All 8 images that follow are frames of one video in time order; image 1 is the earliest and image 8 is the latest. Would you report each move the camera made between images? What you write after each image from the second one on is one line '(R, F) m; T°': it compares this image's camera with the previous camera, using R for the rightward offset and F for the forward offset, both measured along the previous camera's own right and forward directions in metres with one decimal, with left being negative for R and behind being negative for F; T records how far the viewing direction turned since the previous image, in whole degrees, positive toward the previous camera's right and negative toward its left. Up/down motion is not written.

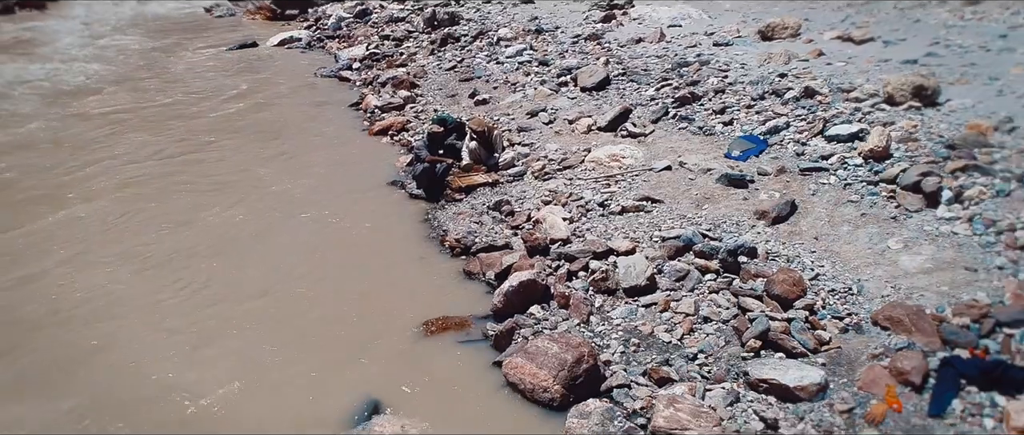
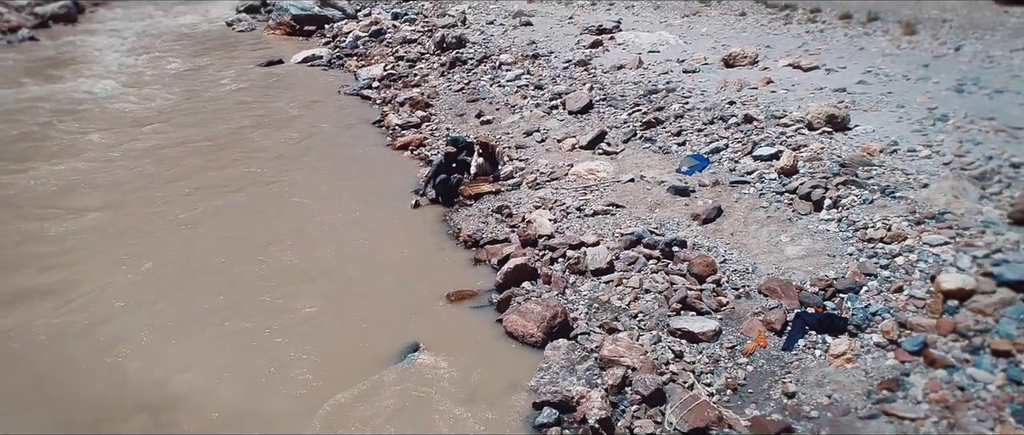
(0.0, -1.1) m; 0°
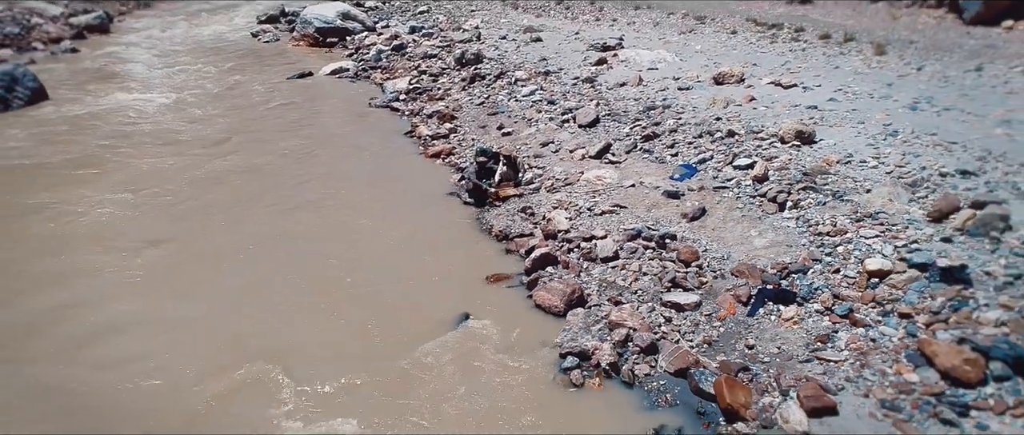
(-0.2, -1.0) m; 0°
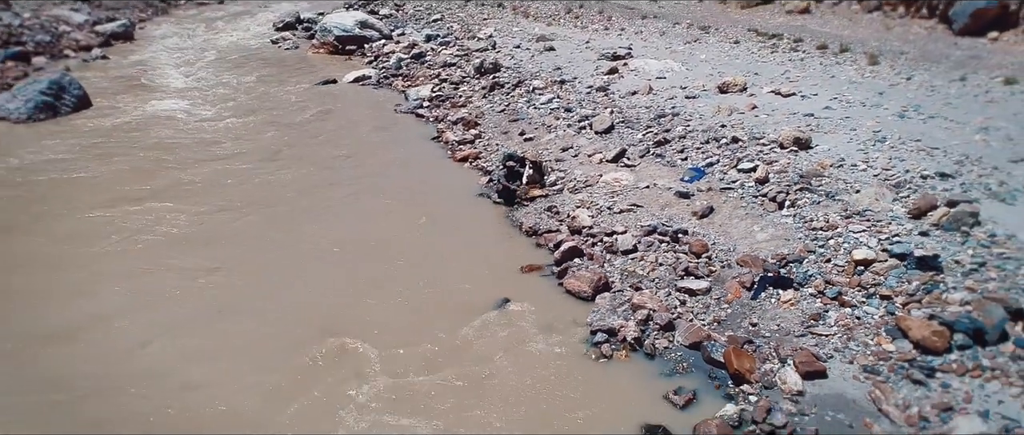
(-0.2, -0.6) m; 0°
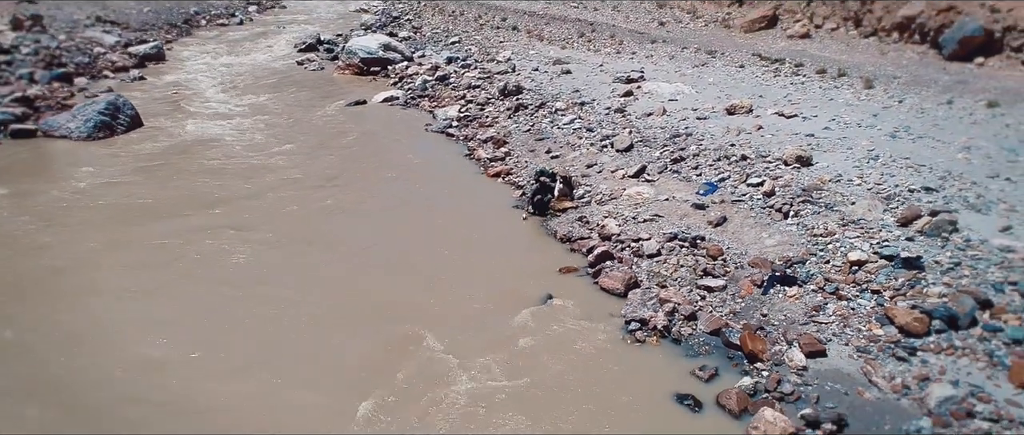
(-0.3, -0.8) m; 0°
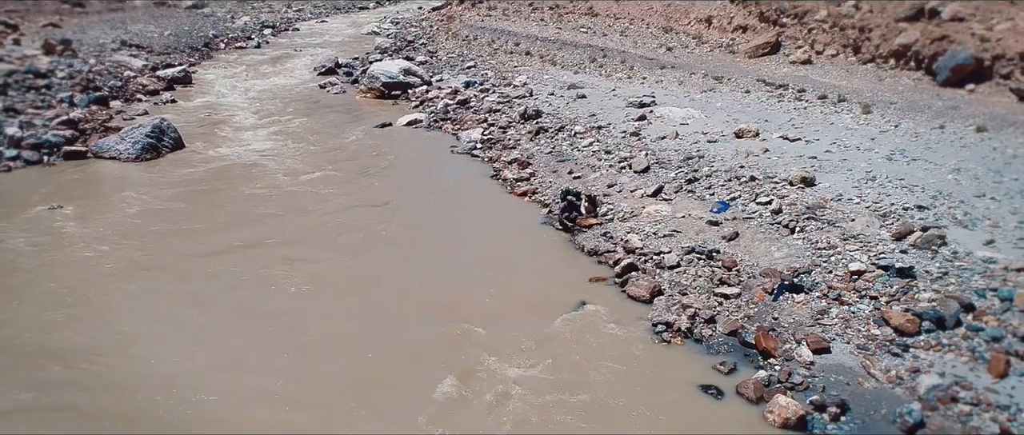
(-0.3, -0.7) m; 0°
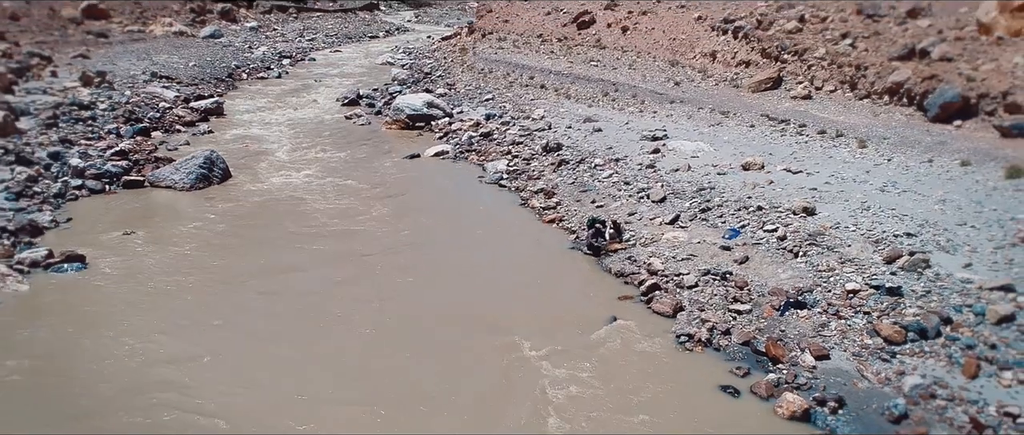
(-0.4, -1.0) m; 0°
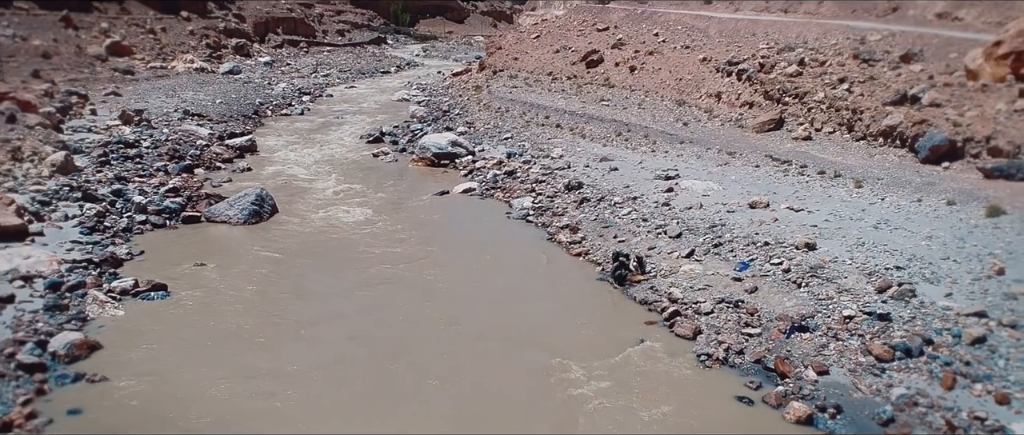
(-0.4, -1.2) m; 0°
